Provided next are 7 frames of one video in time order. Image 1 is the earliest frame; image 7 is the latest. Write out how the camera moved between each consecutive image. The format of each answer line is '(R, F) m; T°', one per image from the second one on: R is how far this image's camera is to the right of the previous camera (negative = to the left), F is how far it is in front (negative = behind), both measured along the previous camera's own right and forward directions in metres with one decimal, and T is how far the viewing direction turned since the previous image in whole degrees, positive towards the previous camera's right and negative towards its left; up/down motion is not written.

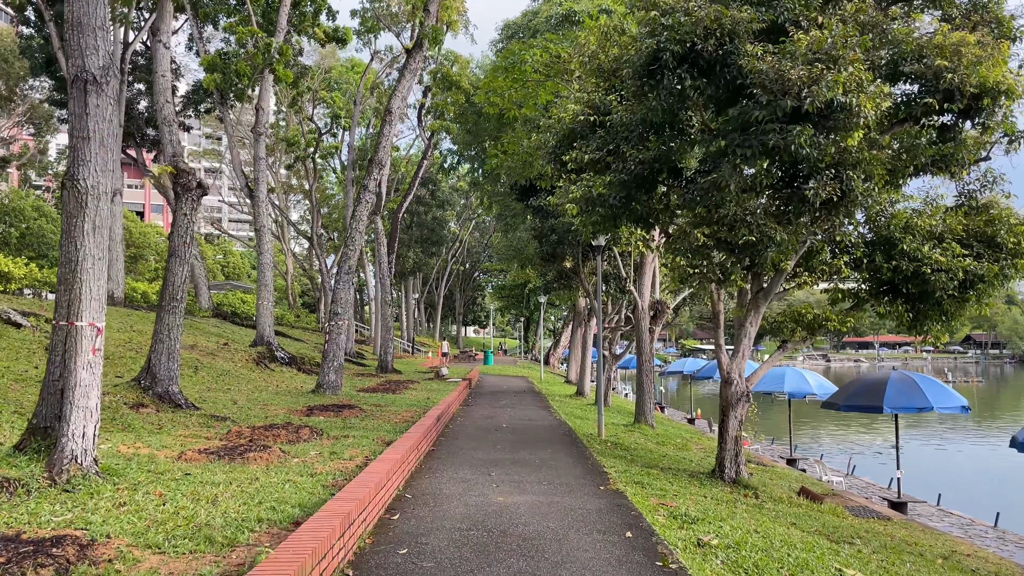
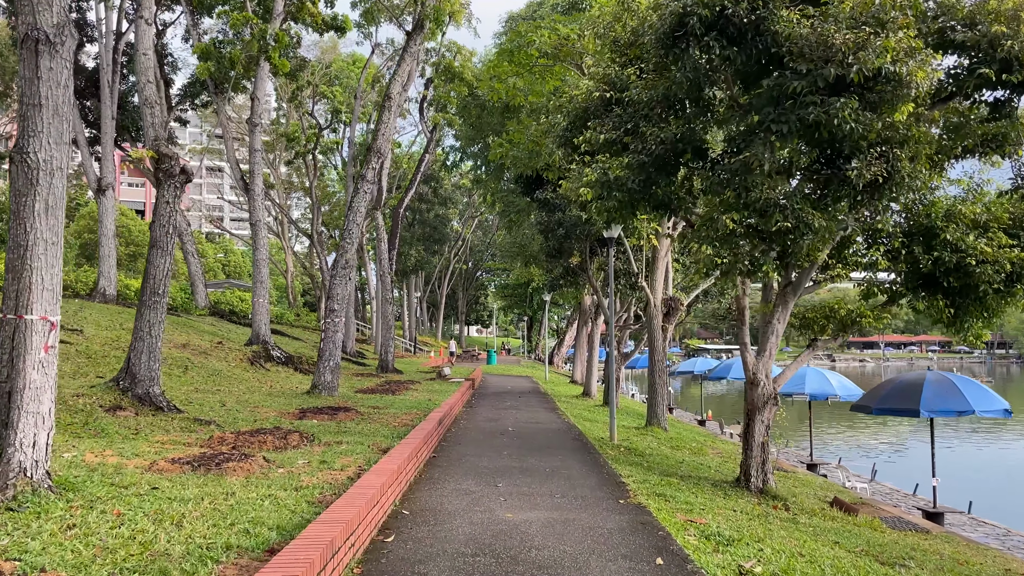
(-0.1, +0.7) m; 0°
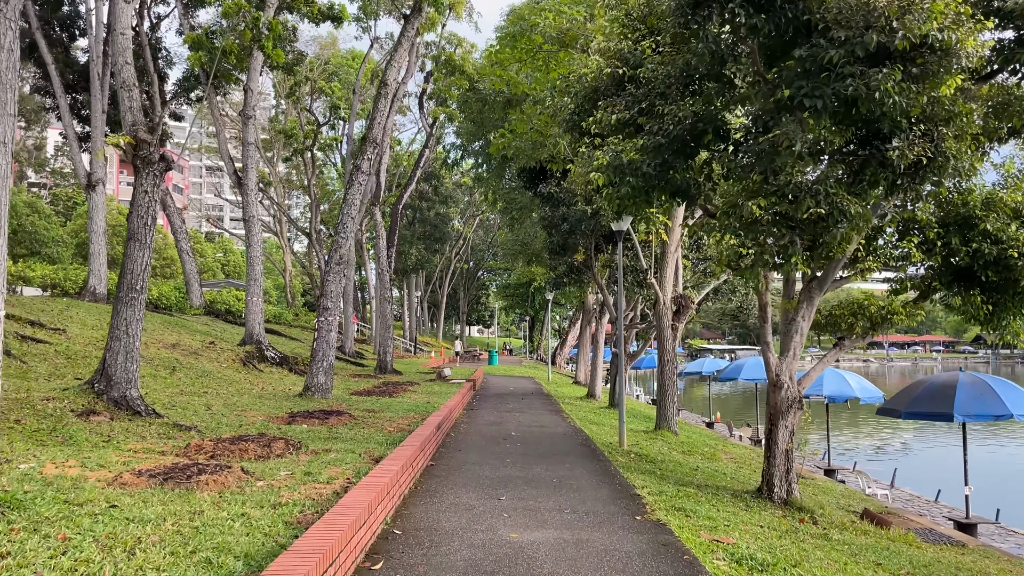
(0.0, +0.6) m; 0°
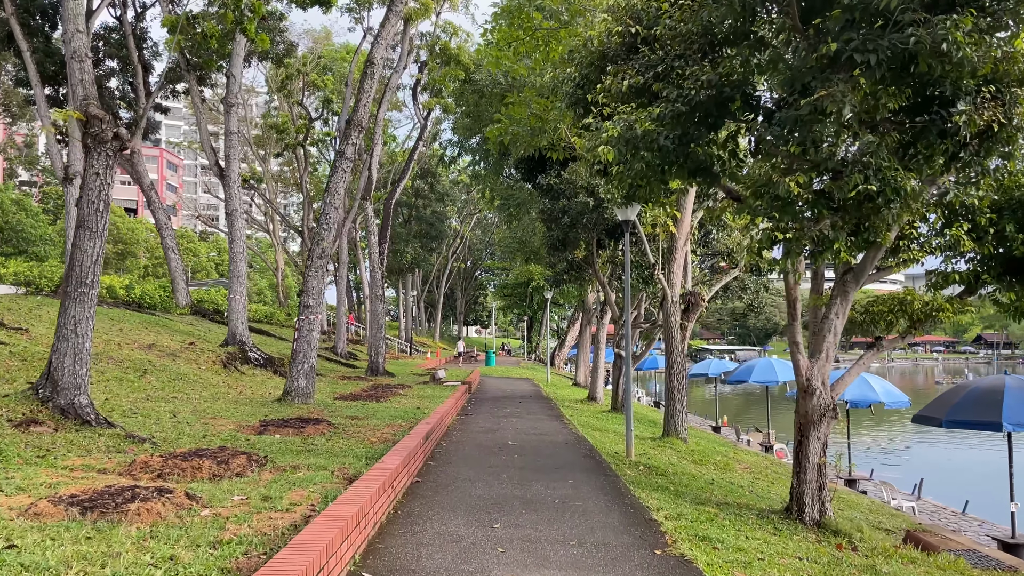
(0.0, +0.9) m; 0°
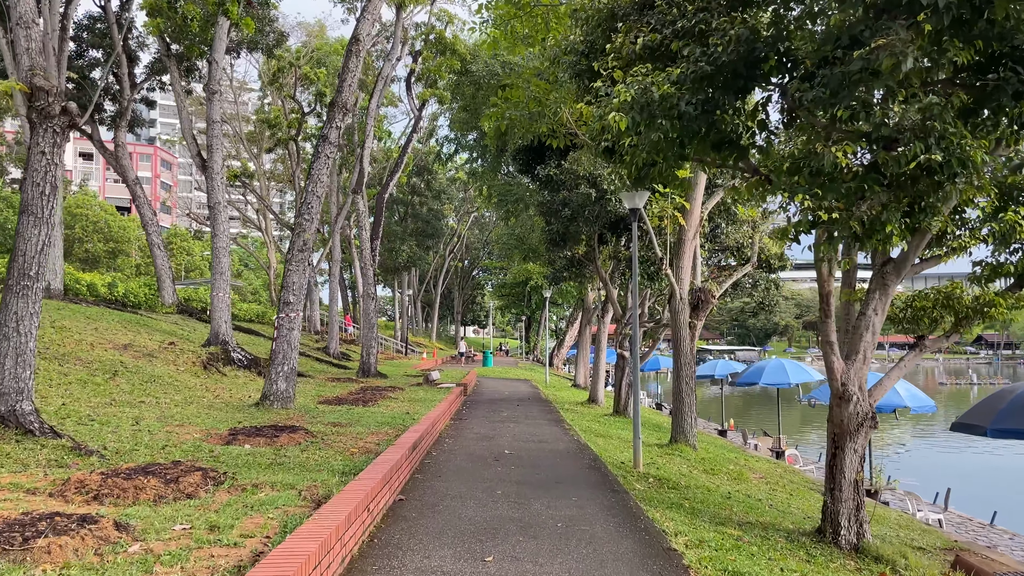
(0.0, +0.8) m; 0°
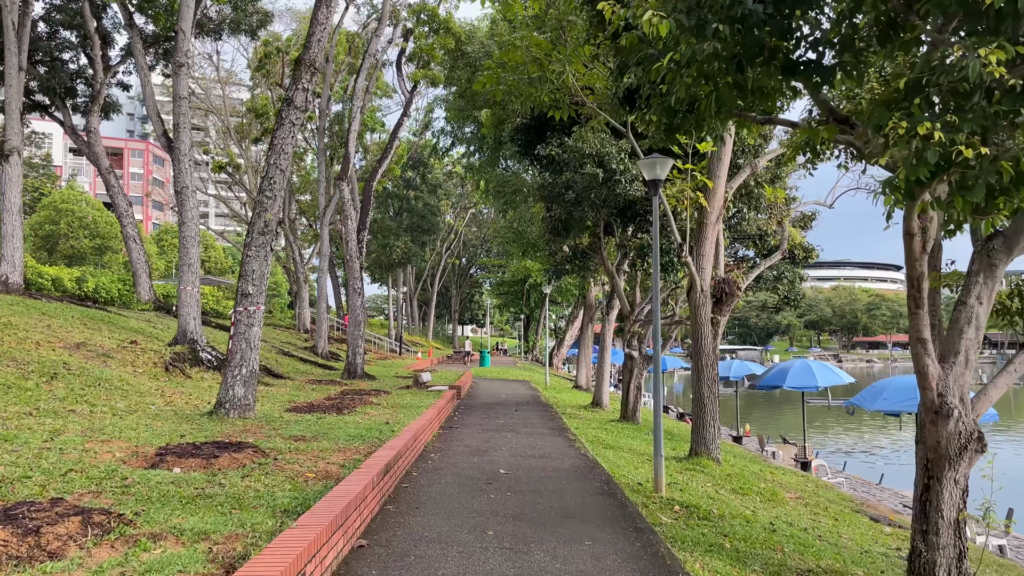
(0.0, +1.4) m; 0°
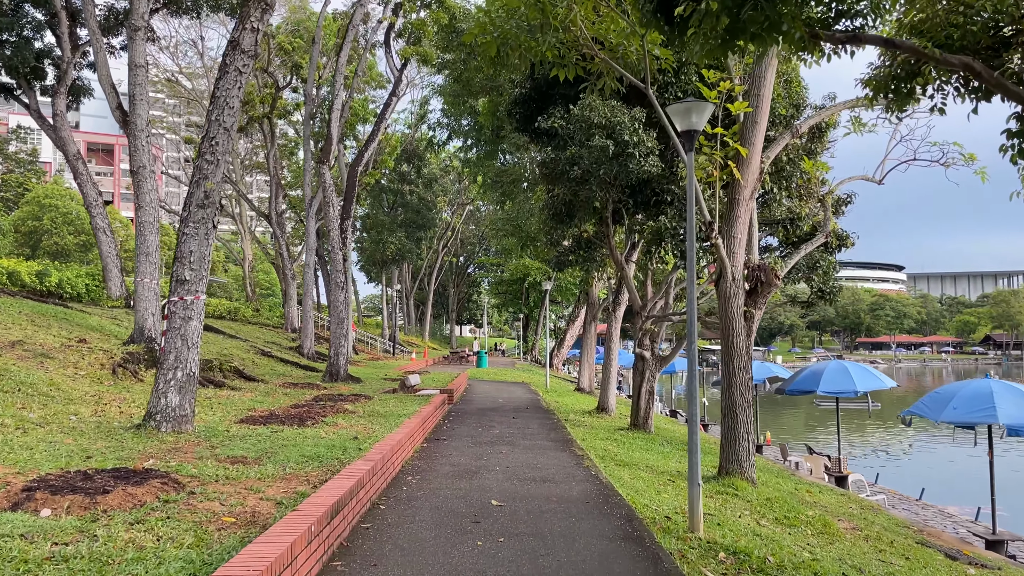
(0.0, +1.5) m; 0°
